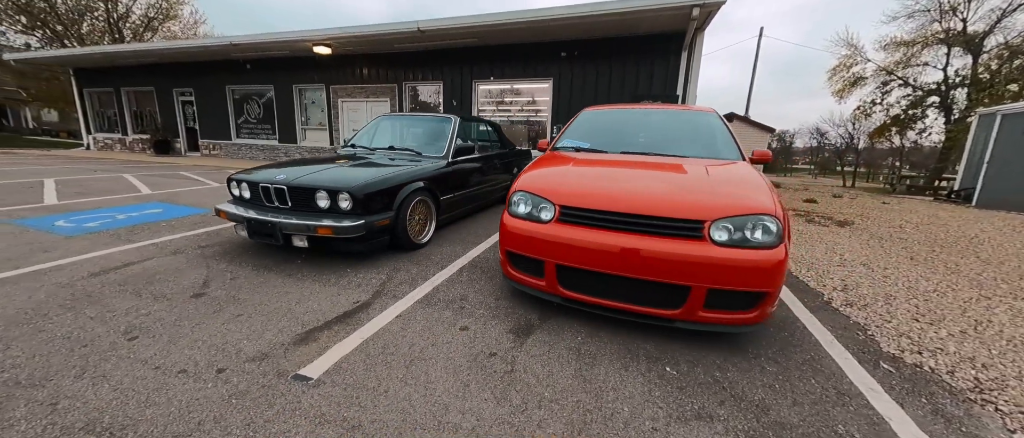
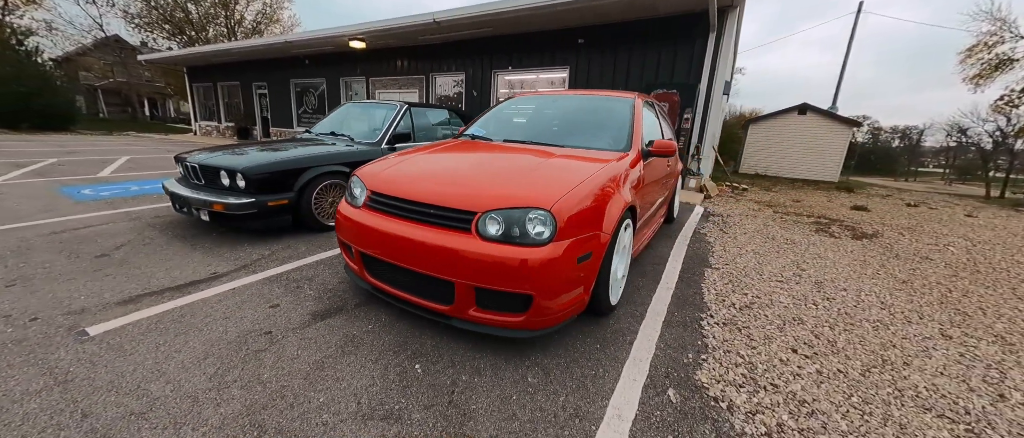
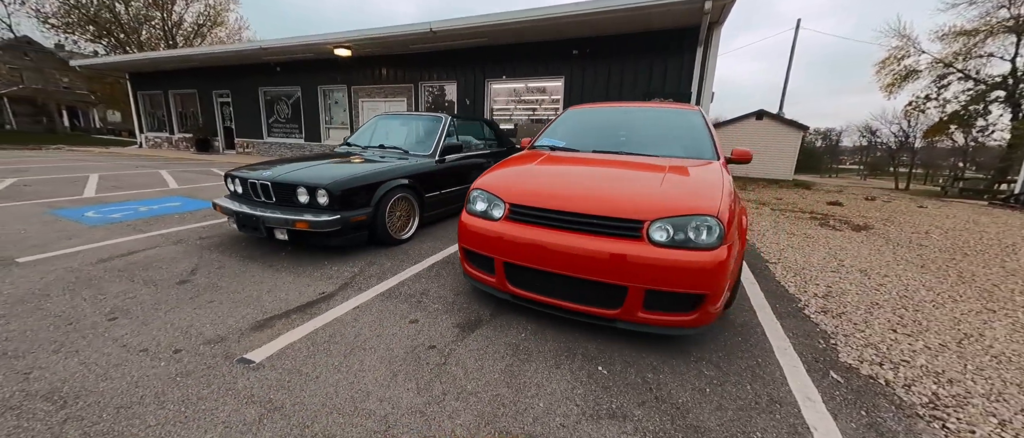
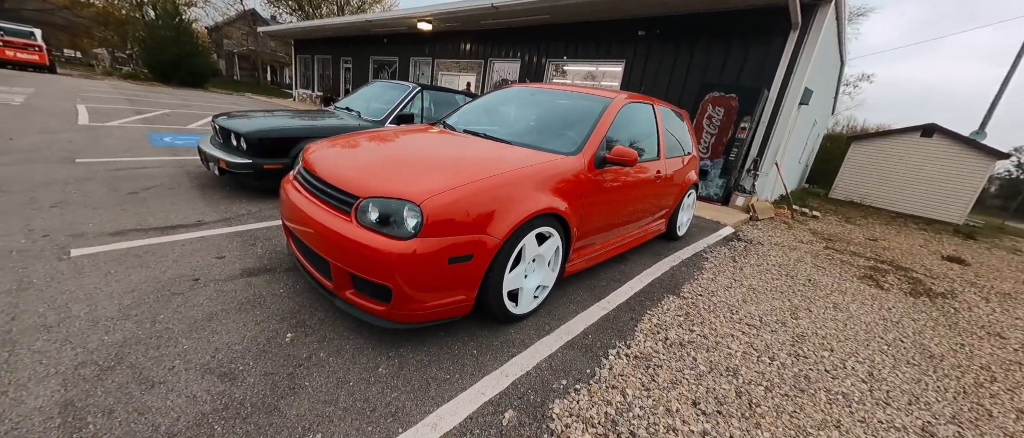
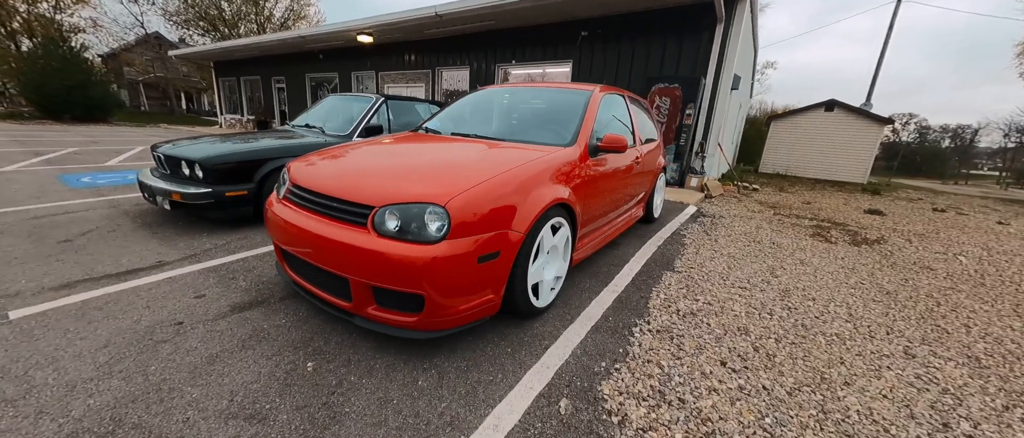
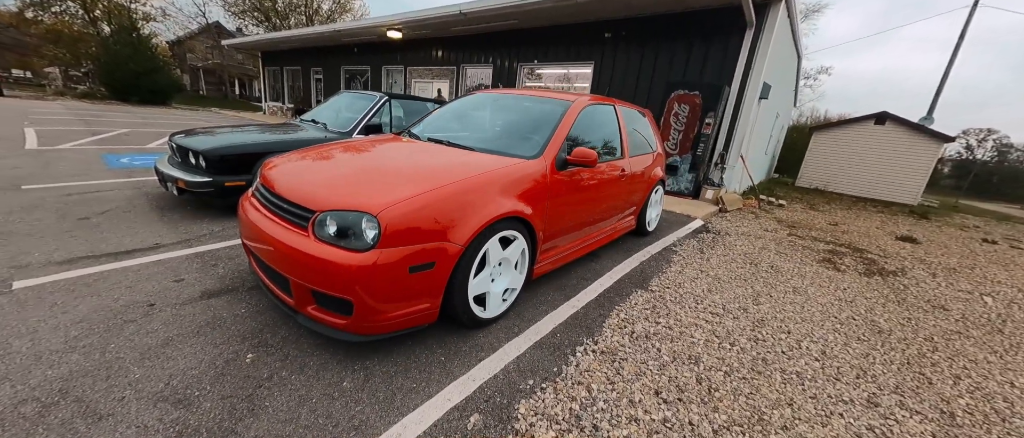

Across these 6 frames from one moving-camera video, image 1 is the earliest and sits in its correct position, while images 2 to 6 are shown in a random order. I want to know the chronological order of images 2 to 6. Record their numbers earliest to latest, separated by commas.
3, 2, 5, 6, 4
